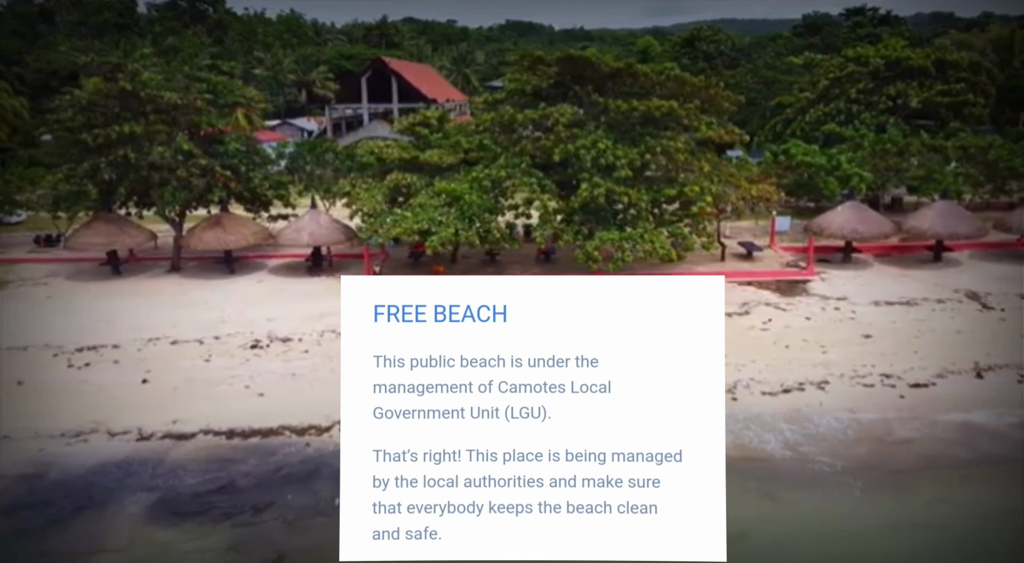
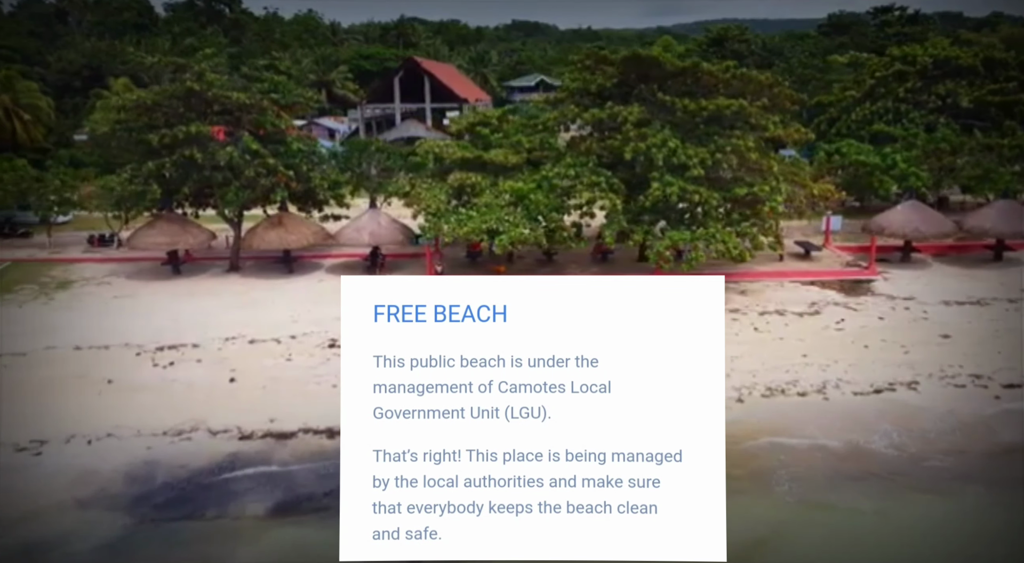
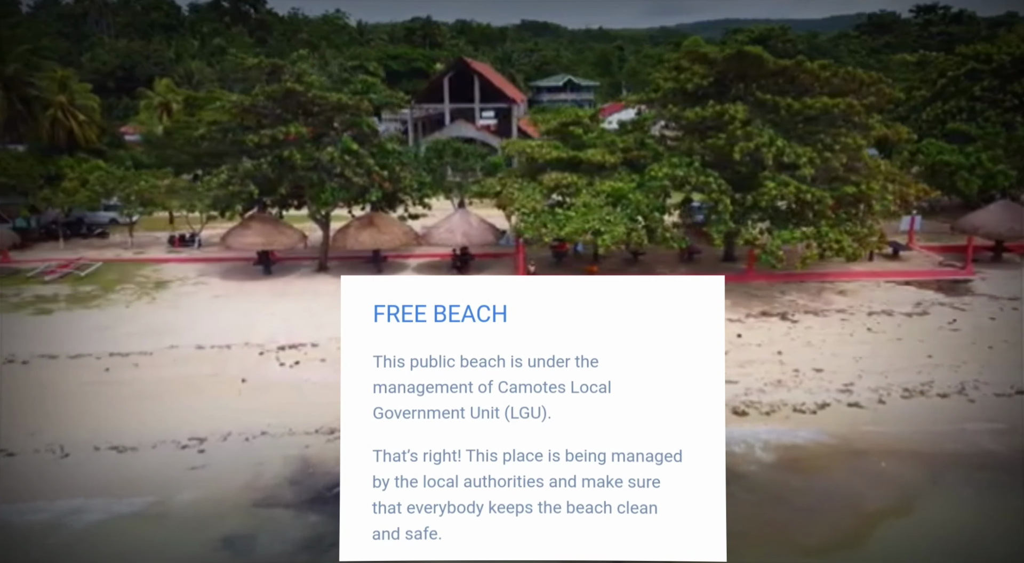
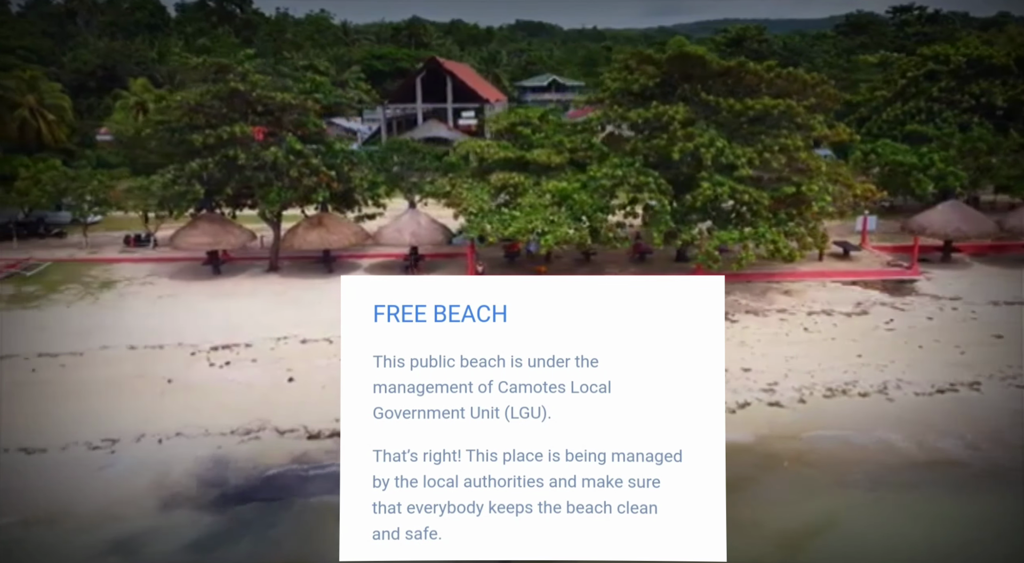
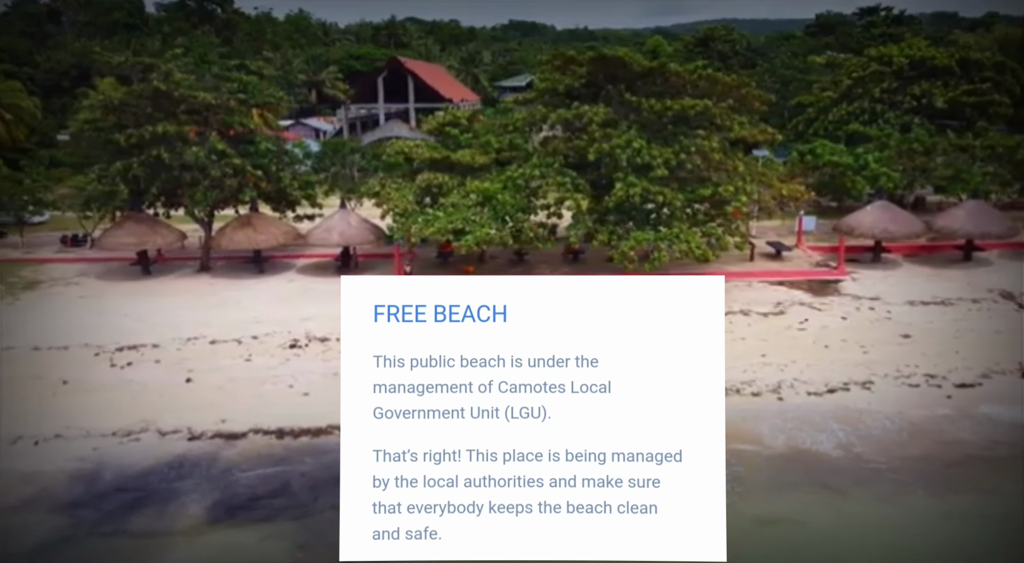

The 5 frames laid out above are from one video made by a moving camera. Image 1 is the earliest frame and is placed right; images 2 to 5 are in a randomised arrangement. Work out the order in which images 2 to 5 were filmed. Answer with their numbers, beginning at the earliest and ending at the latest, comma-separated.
5, 2, 4, 3
